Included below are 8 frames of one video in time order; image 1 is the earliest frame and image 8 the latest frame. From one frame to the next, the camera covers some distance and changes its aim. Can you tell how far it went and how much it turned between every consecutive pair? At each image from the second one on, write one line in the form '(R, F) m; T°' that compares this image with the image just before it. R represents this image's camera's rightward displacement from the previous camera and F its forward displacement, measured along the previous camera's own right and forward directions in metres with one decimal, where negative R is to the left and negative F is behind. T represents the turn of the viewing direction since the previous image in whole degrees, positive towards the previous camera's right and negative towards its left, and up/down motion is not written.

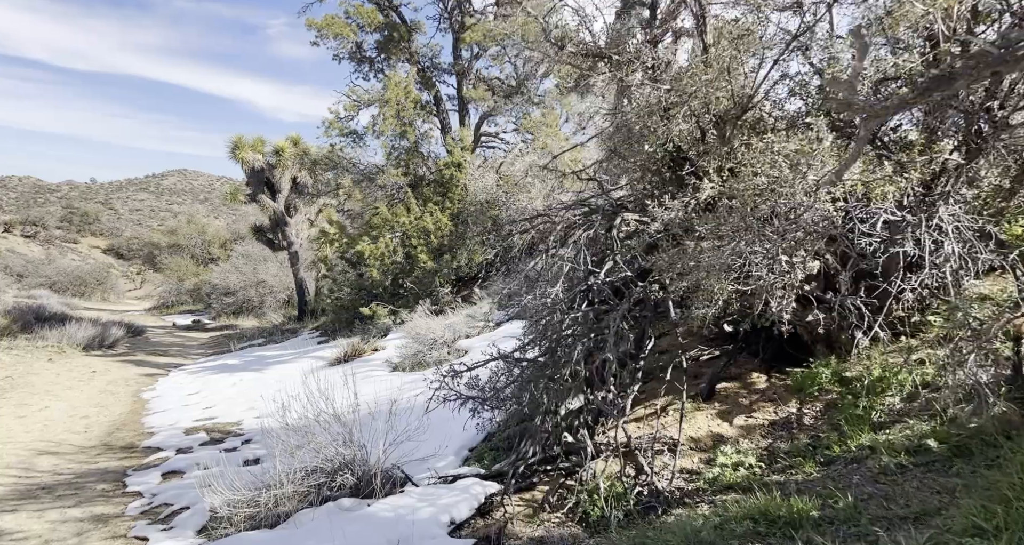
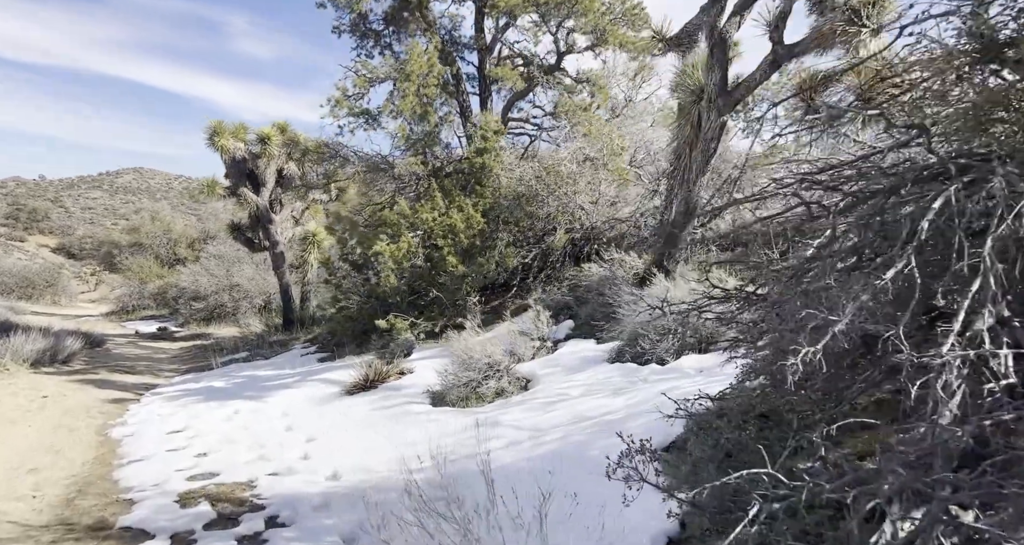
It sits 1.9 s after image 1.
(-1.1, +1.6) m; +3°
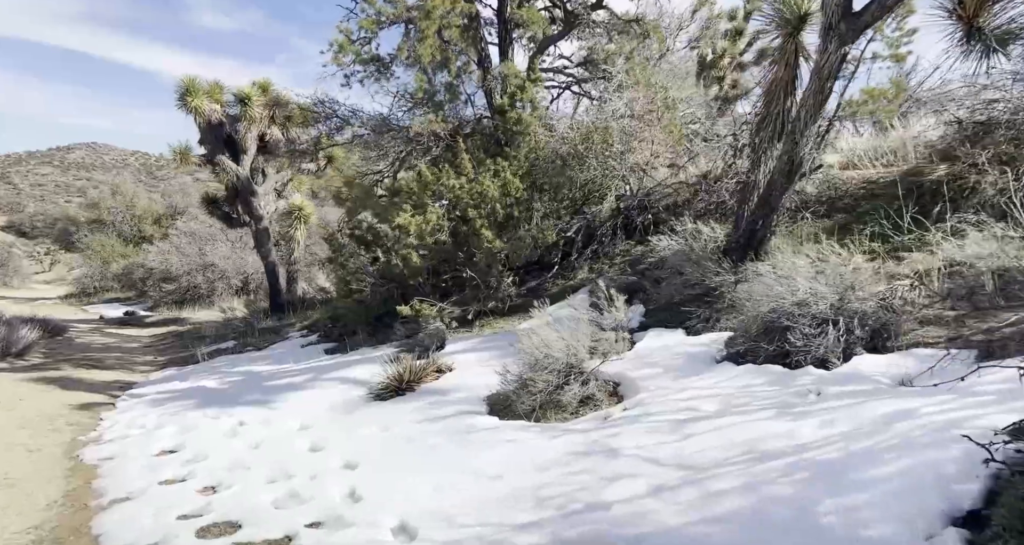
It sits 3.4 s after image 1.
(-0.9, +1.3) m; +3°
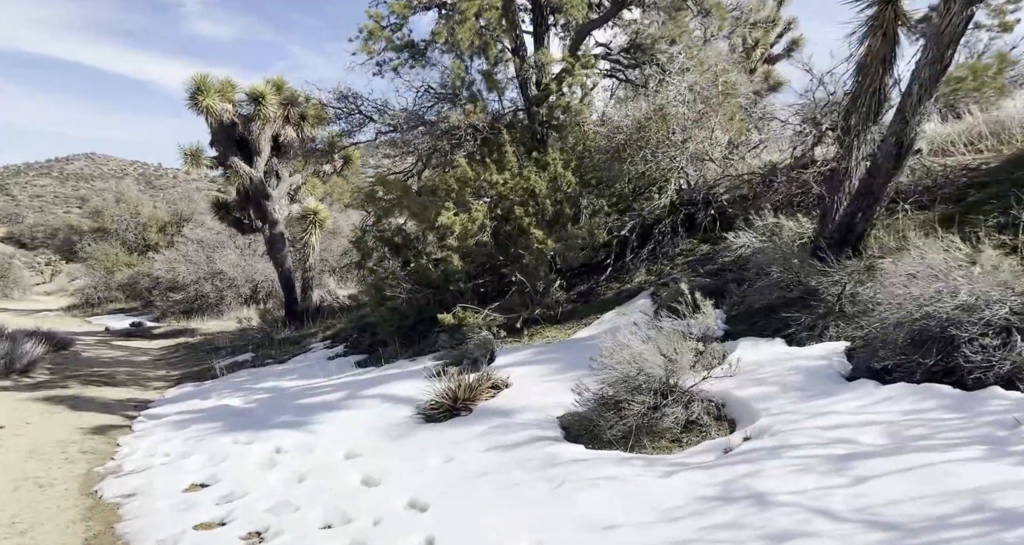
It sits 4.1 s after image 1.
(-0.6, +0.7) m; 0°
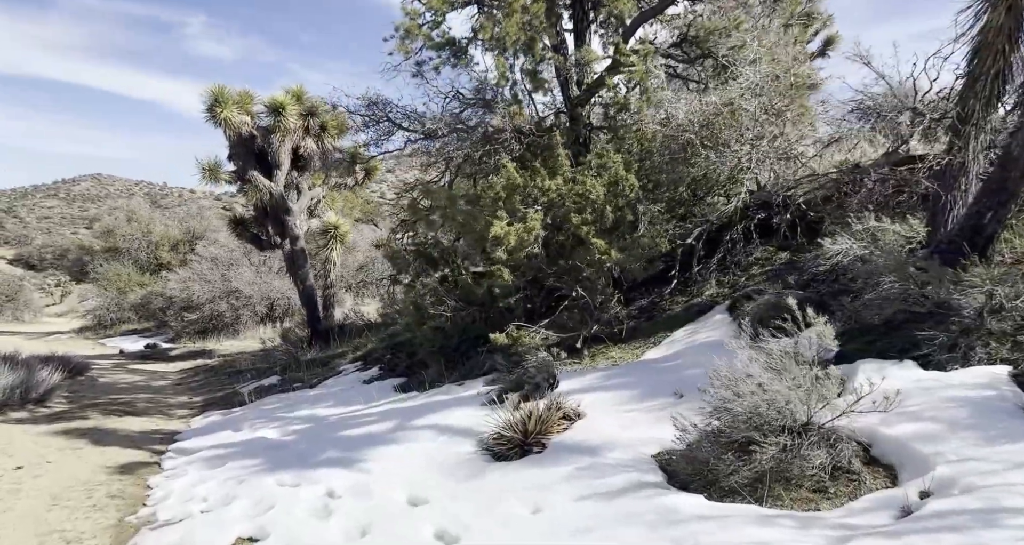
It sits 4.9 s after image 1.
(-0.5, +0.6) m; 0°
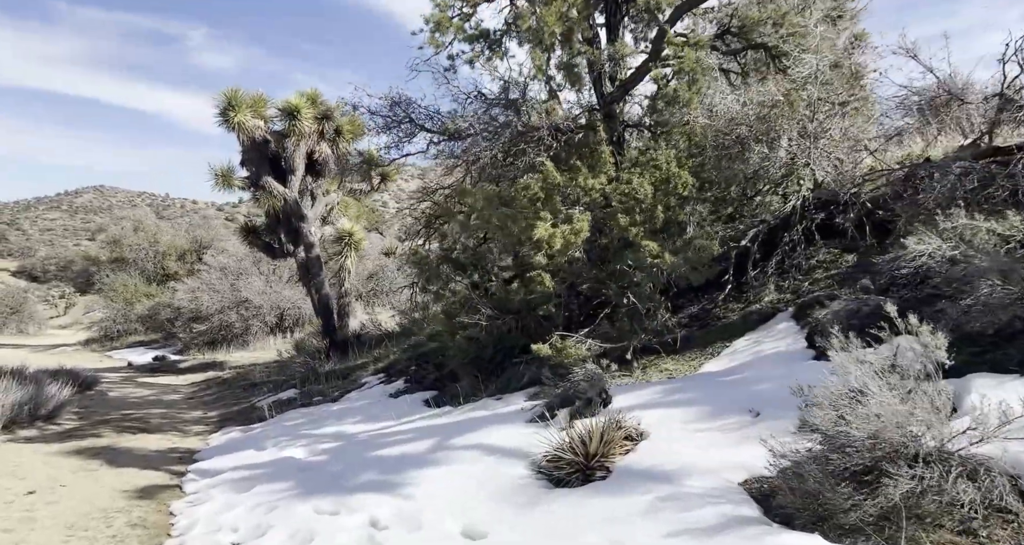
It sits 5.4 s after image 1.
(-0.4, +0.4) m; 0°
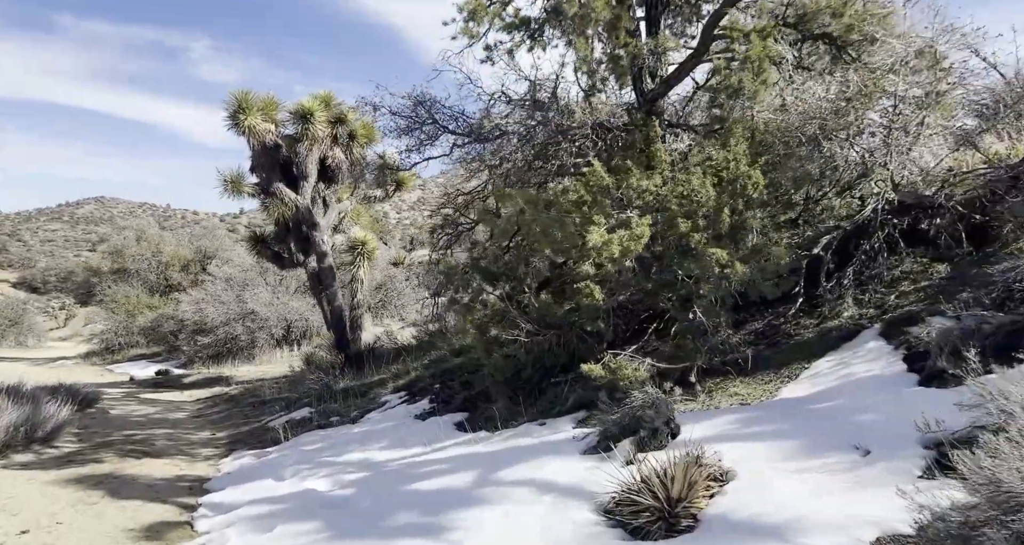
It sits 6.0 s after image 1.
(-0.4, +0.6) m; 0°
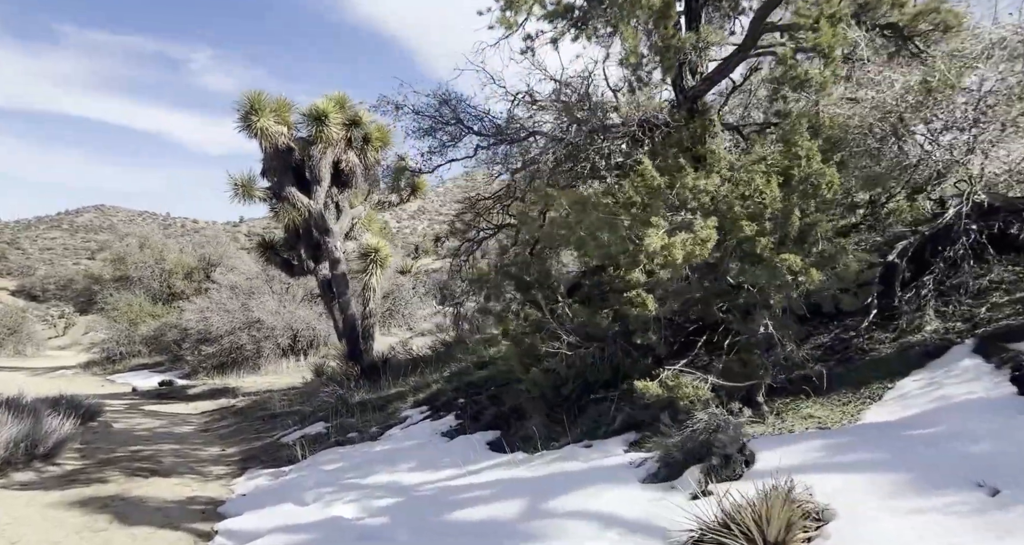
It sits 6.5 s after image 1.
(-0.4, +0.5) m; 0°
